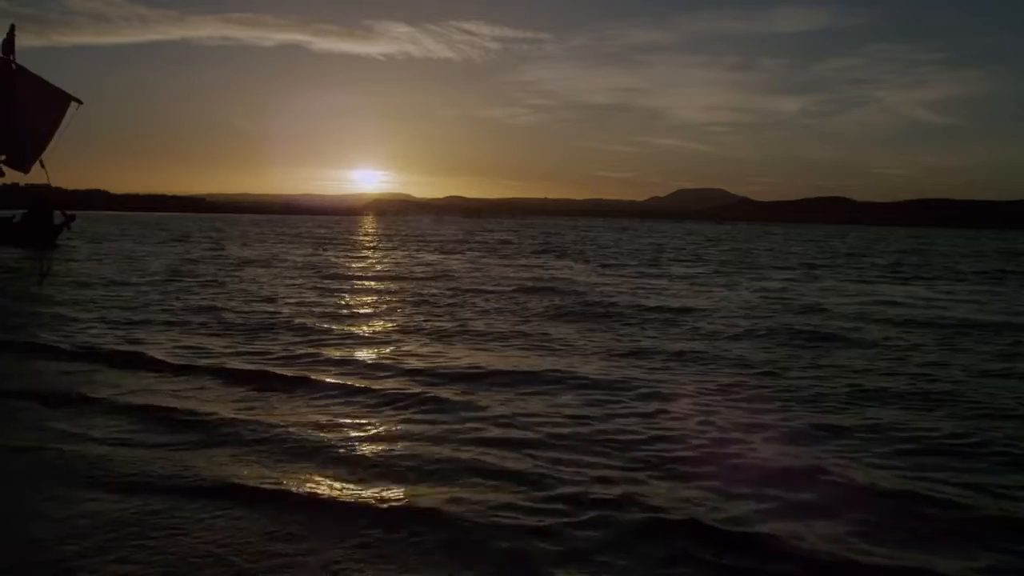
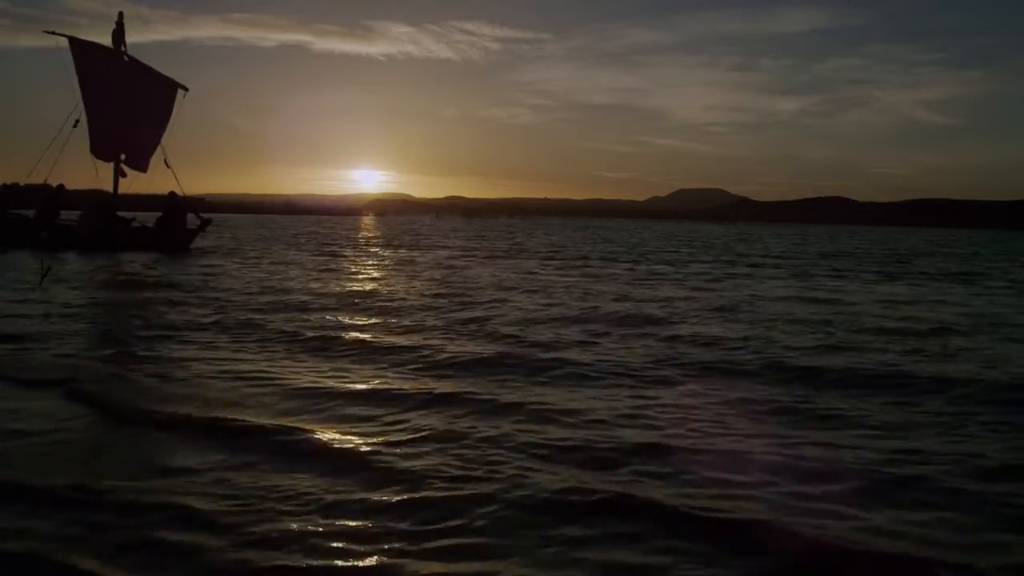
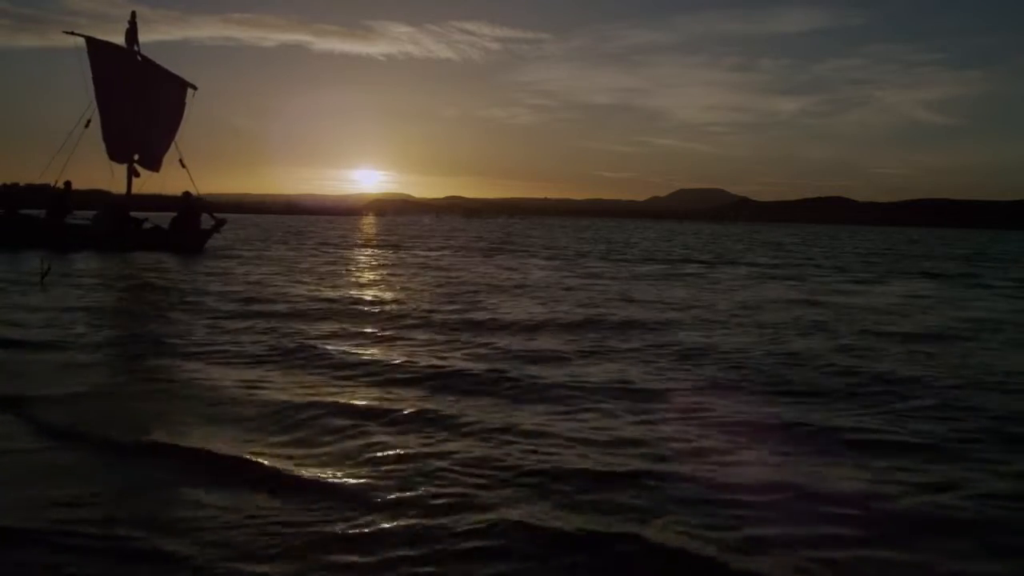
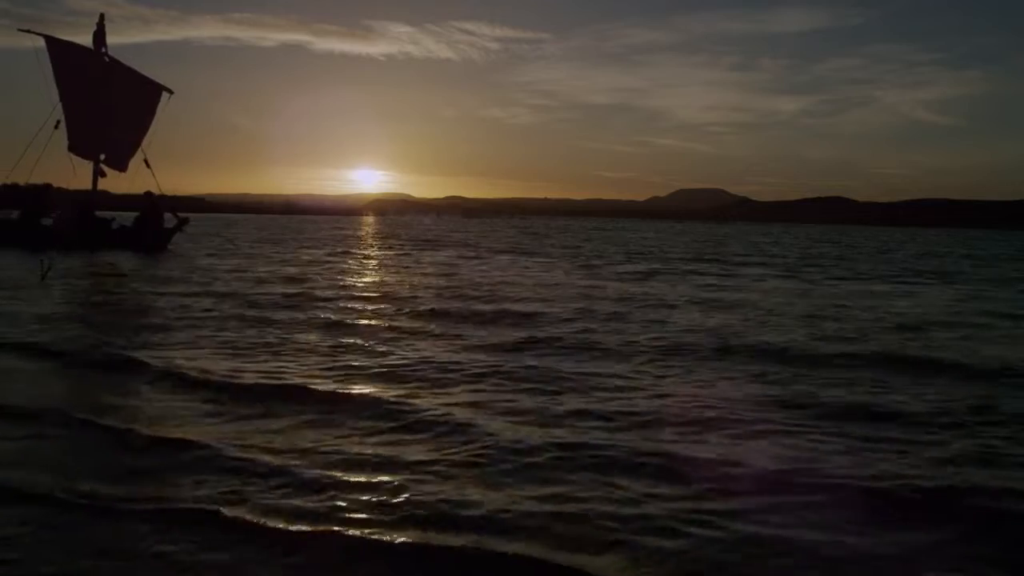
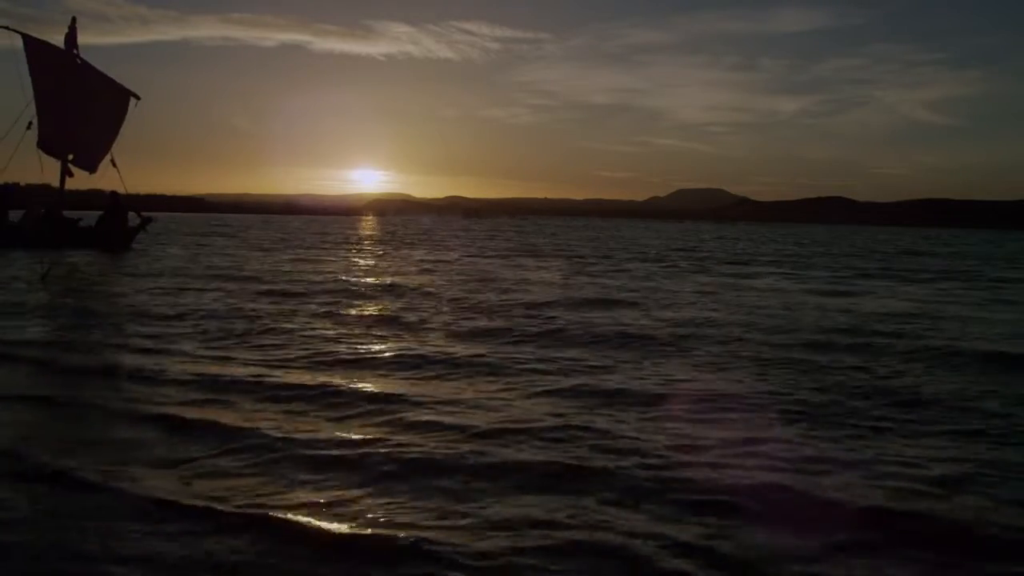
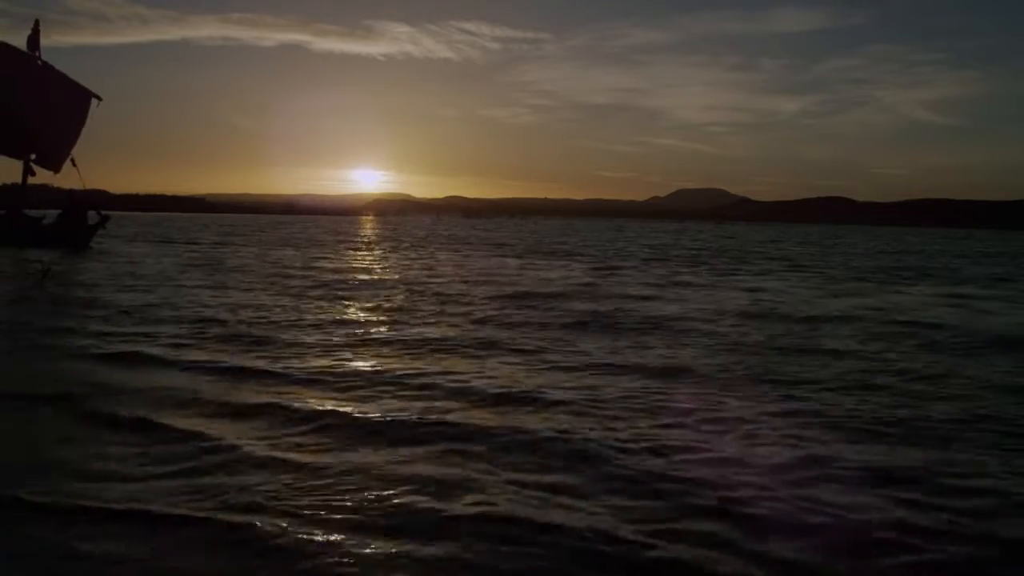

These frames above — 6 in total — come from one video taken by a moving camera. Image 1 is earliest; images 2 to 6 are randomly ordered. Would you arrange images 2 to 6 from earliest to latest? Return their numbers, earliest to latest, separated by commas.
6, 5, 4, 2, 3
